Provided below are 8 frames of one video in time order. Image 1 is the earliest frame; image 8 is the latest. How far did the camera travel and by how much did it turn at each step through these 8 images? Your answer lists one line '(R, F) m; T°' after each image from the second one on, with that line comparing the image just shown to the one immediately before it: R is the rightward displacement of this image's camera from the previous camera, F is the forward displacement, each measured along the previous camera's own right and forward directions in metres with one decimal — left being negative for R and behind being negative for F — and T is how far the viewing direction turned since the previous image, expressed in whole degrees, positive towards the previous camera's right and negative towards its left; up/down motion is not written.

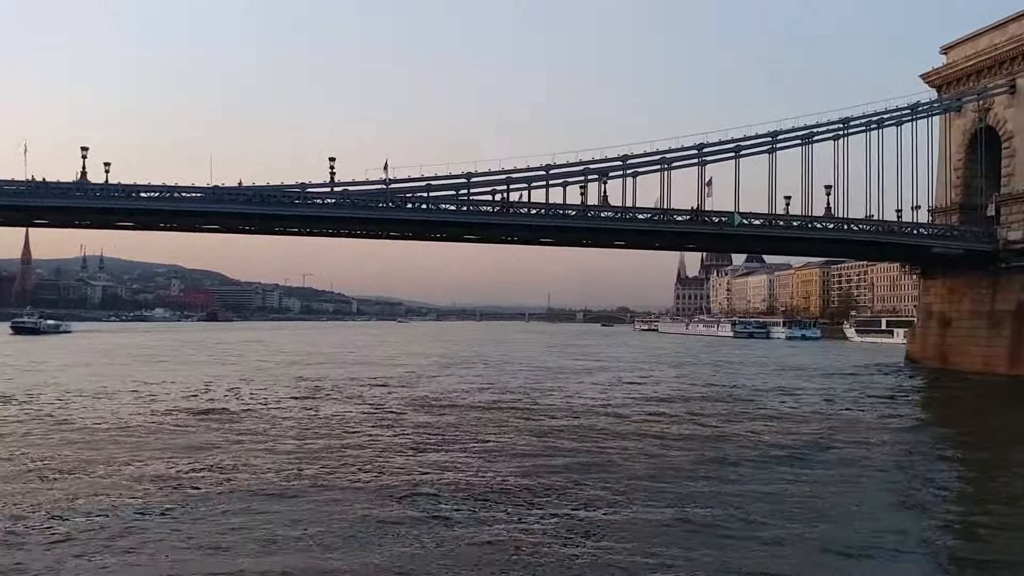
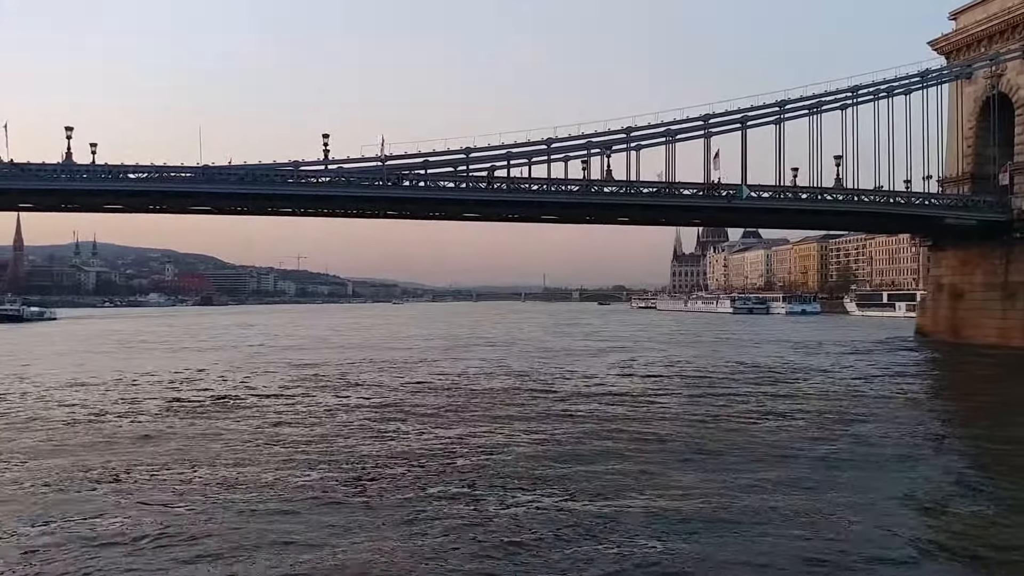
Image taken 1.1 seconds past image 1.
(-0.2, +0.6) m; 0°
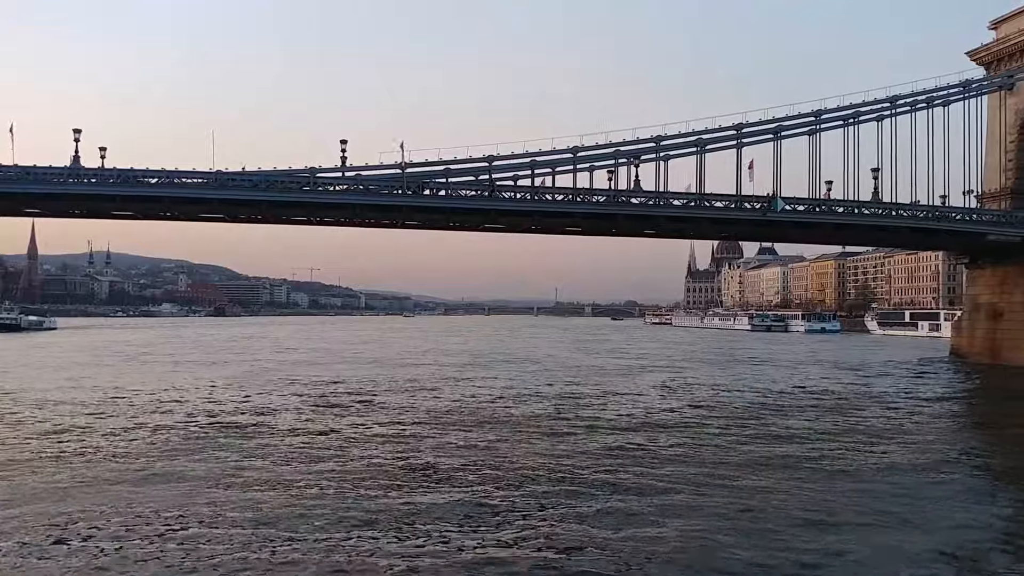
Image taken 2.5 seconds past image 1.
(-0.2, +0.8) m; -1°
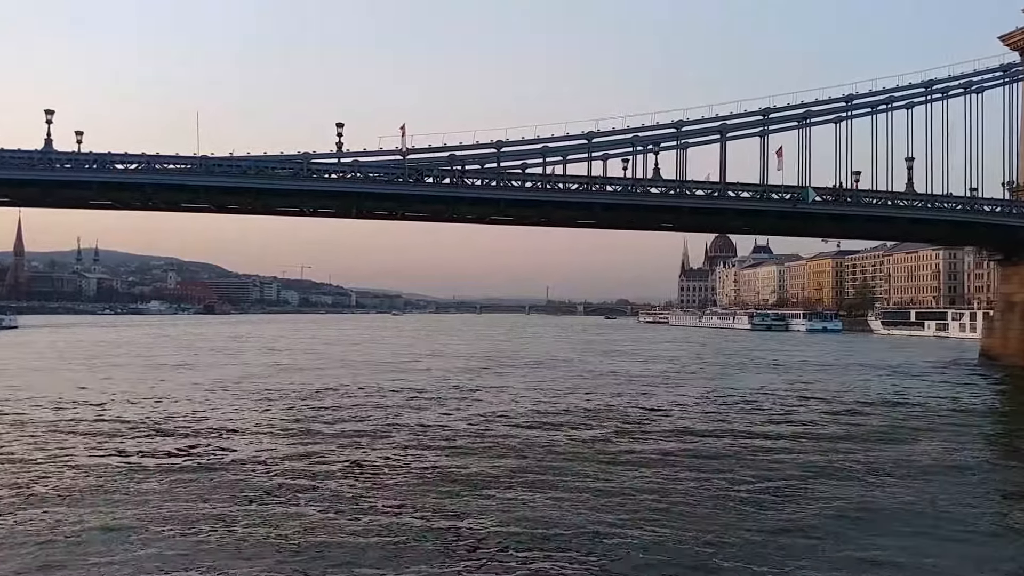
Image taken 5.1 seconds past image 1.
(-0.4, +1.5) m; +1°
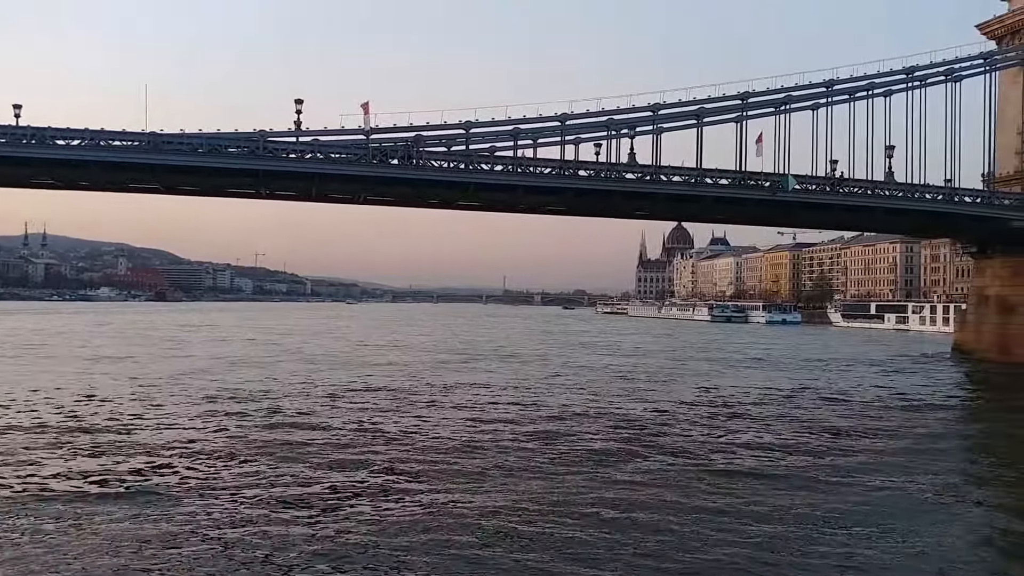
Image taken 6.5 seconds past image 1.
(-0.2, +0.9) m; +3°
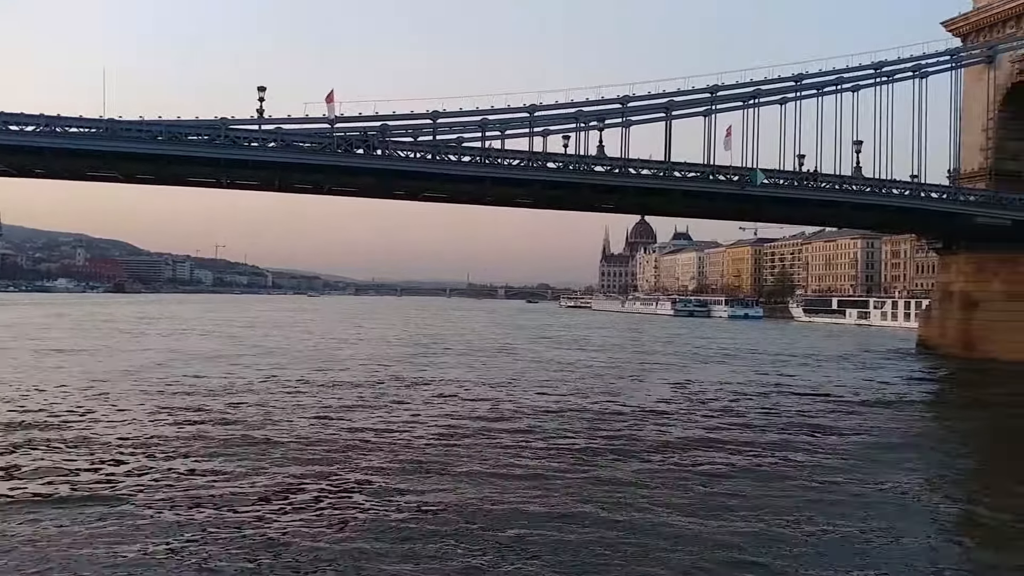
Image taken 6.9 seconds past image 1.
(-0.1, +0.3) m; +2°
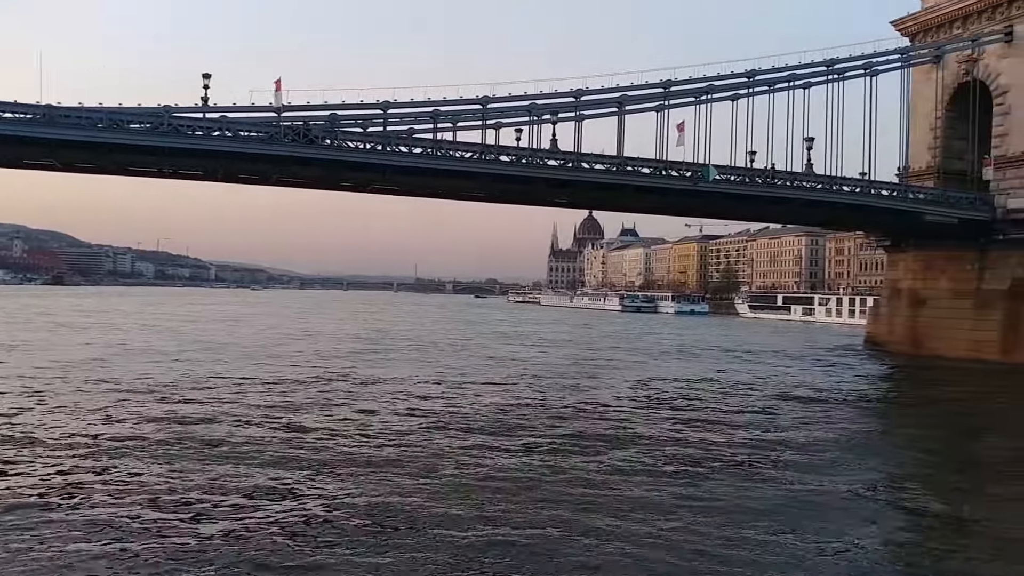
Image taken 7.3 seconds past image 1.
(-0.1, +0.3) m; +3°
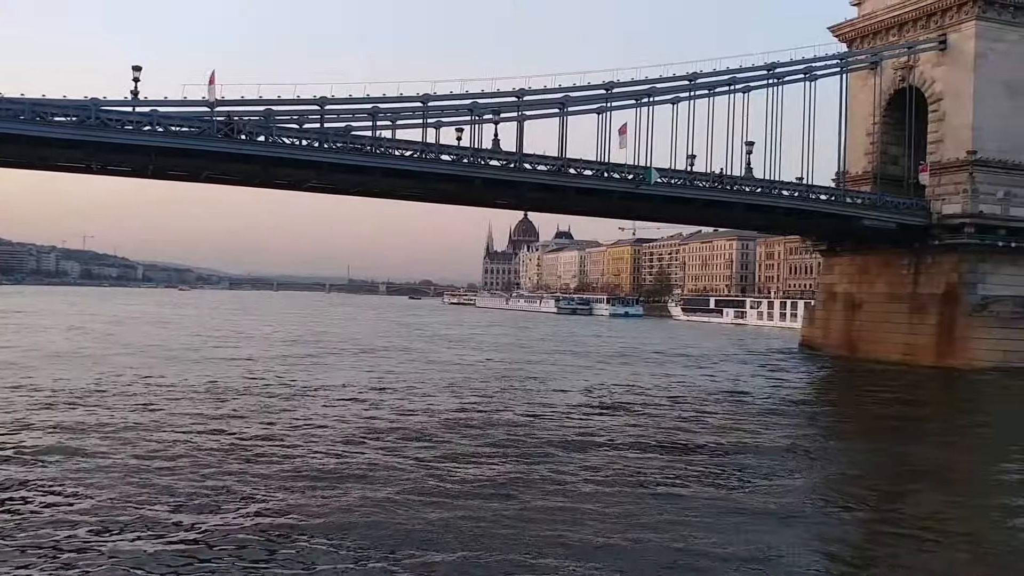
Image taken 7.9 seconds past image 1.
(-0.1, +0.3) m; +4°
